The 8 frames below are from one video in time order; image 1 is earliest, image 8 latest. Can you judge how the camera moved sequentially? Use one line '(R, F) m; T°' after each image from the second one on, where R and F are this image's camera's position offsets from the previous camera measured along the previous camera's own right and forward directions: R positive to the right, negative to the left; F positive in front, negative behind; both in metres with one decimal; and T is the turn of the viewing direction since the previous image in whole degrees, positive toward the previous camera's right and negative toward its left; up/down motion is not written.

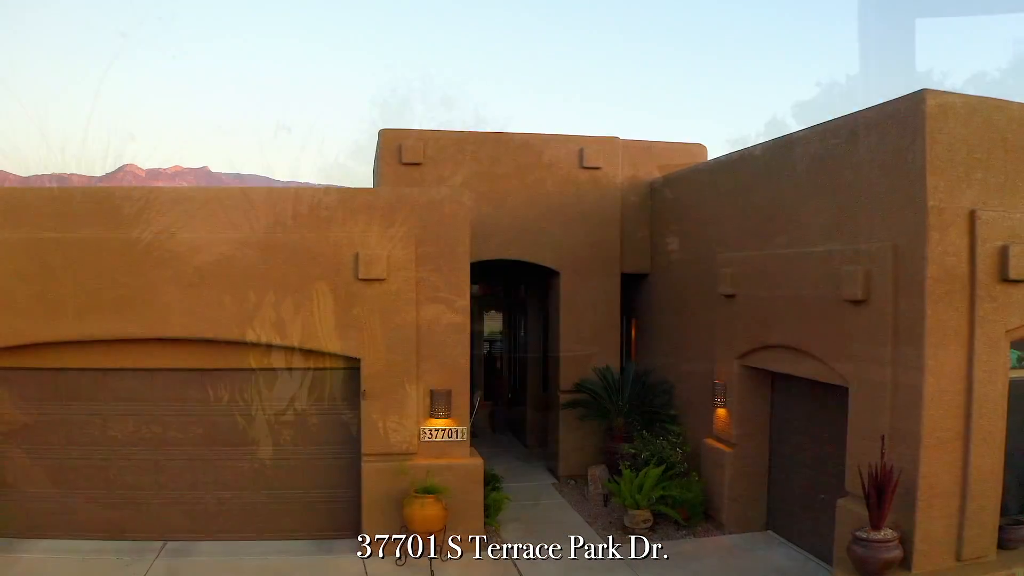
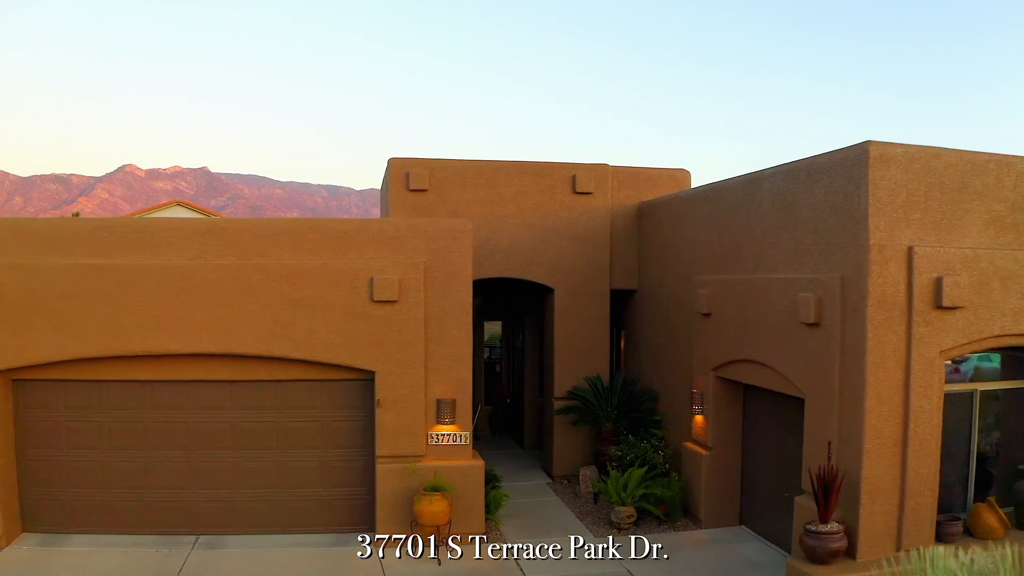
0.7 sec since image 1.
(0.0, -0.9) m; 0°
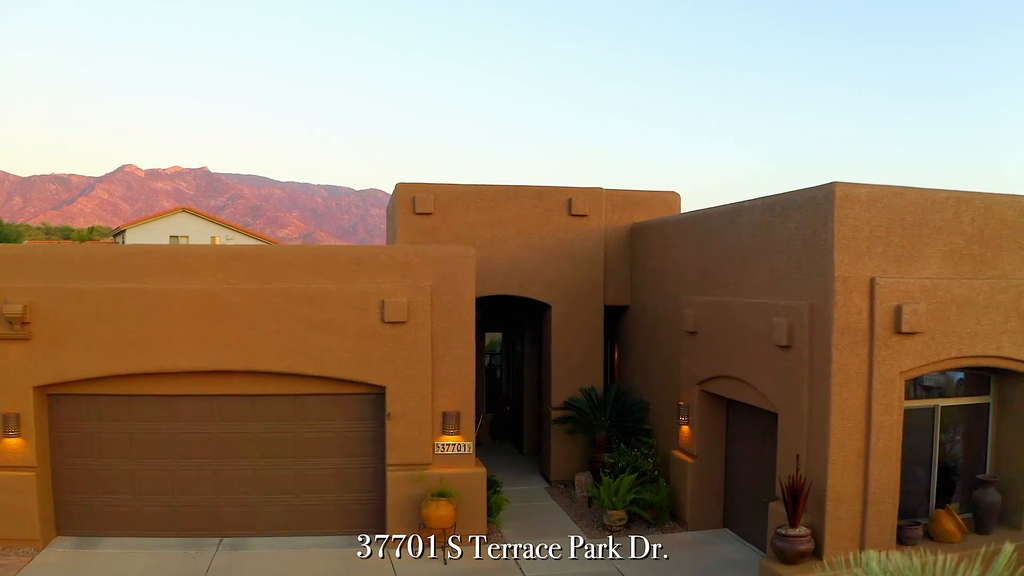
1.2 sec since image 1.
(0.0, -0.7) m; 0°
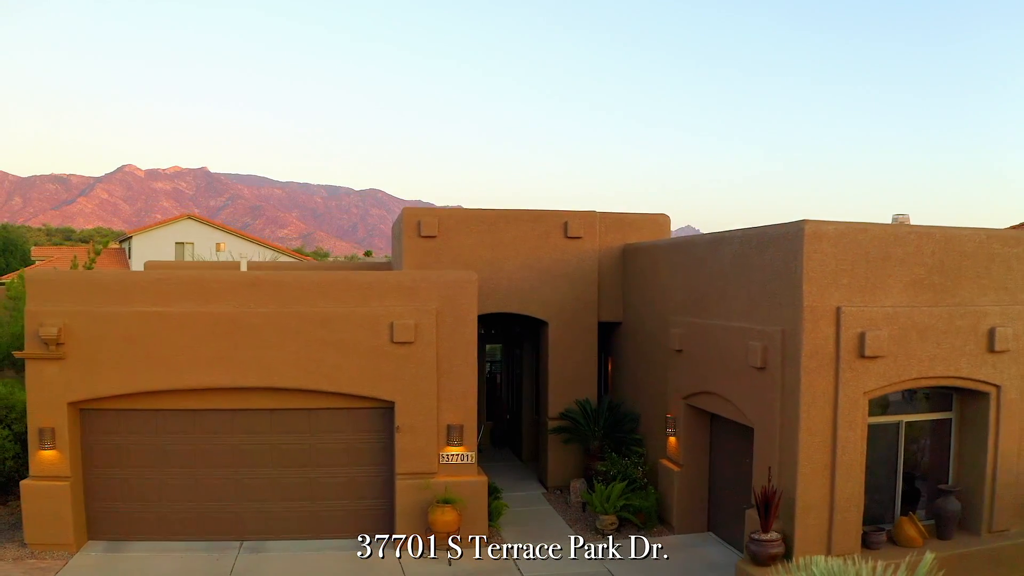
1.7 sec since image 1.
(0.0, -0.8) m; 0°
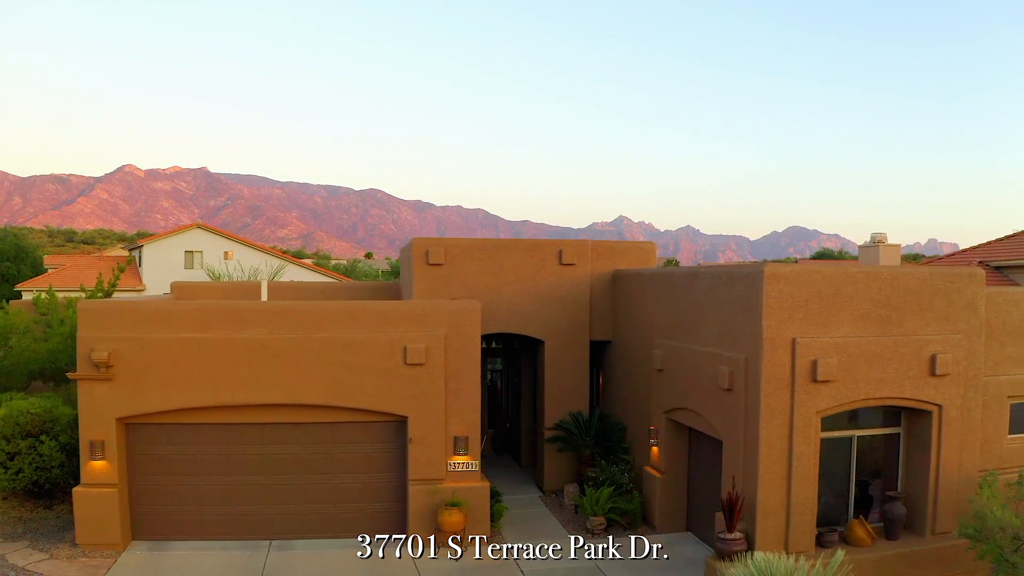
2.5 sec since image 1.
(0.0, -1.3) m; 0°
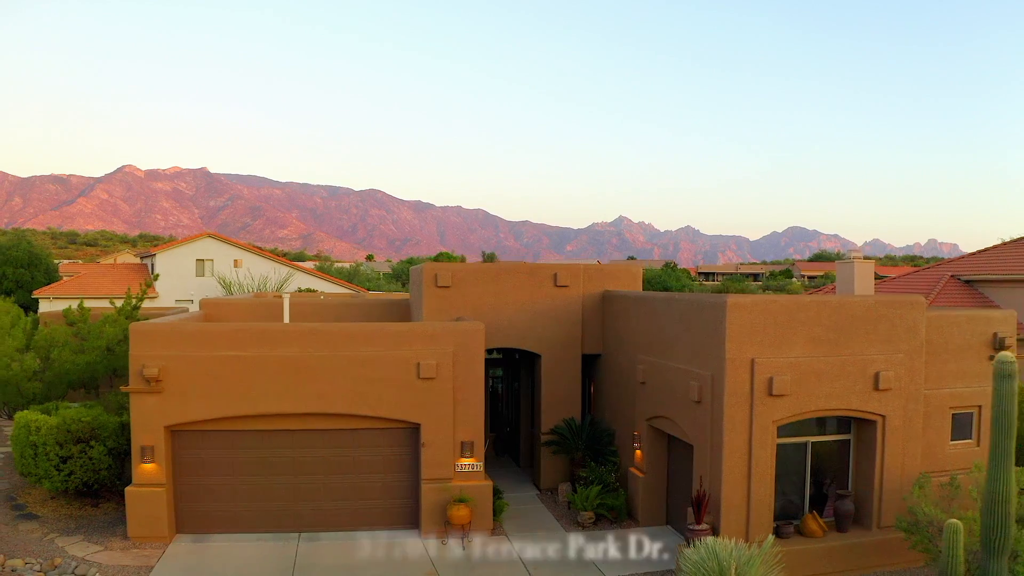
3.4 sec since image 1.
(0.0, -1.6) m; 0°
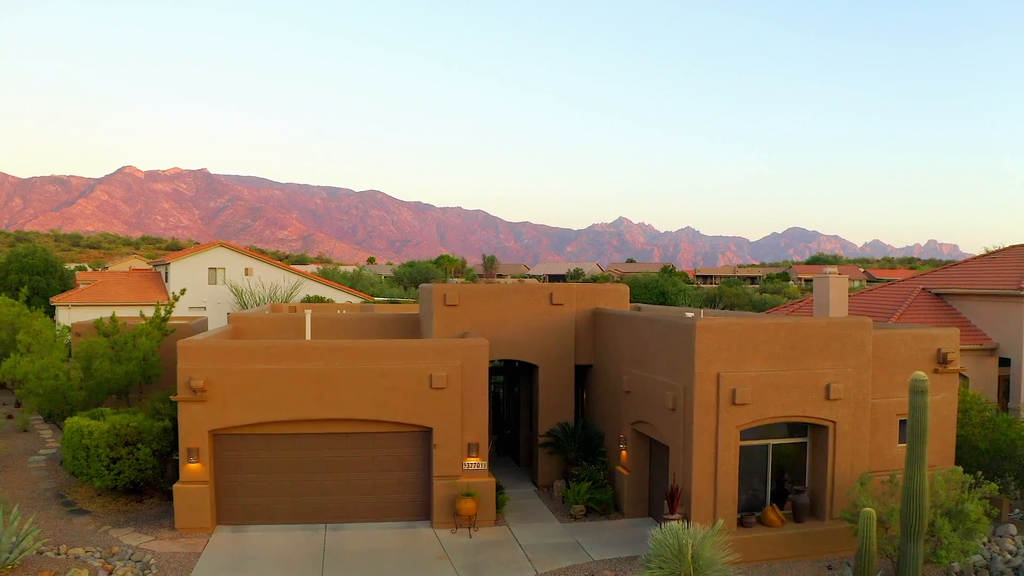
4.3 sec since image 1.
(0.0, -1.9) m; 0°
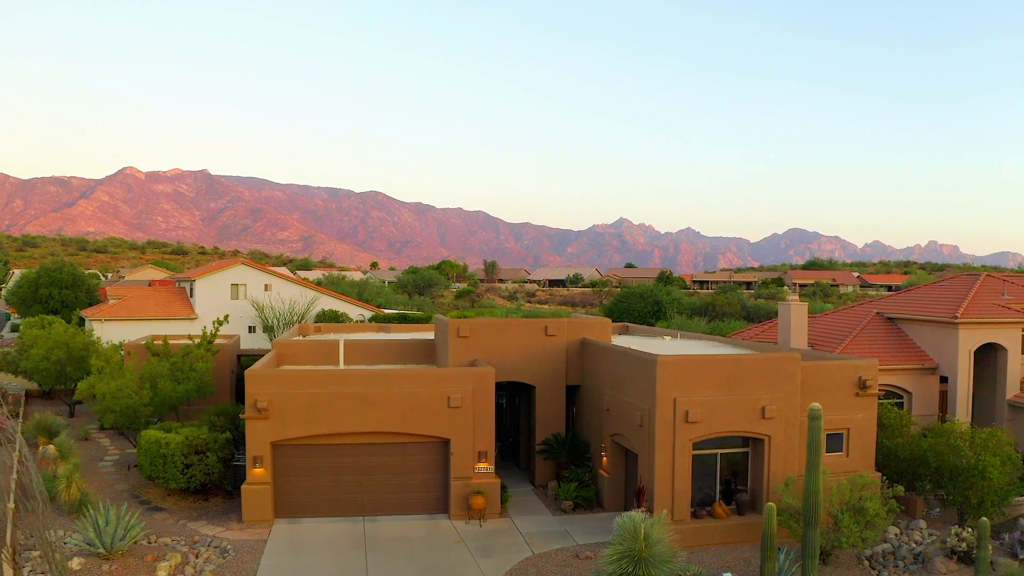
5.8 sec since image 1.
(0.0, -3.7) m; 0°
